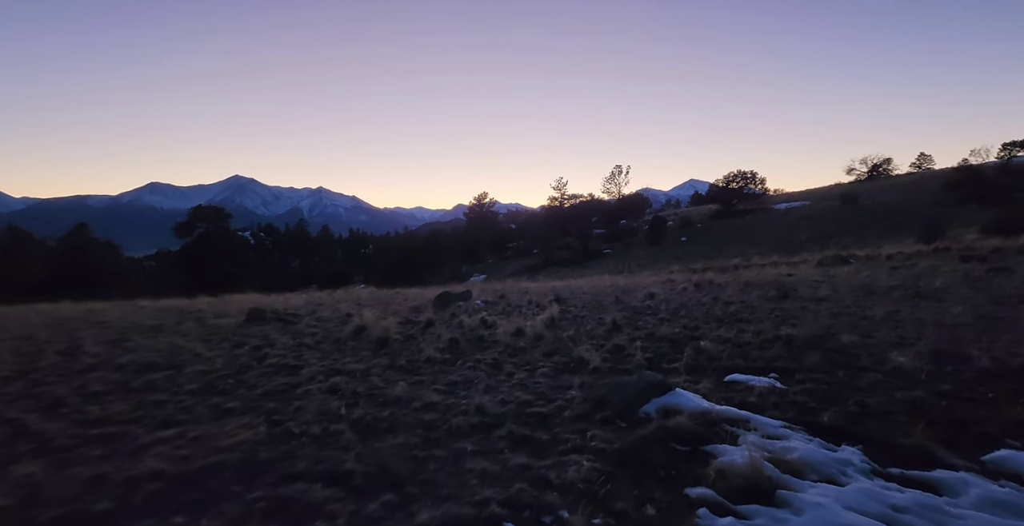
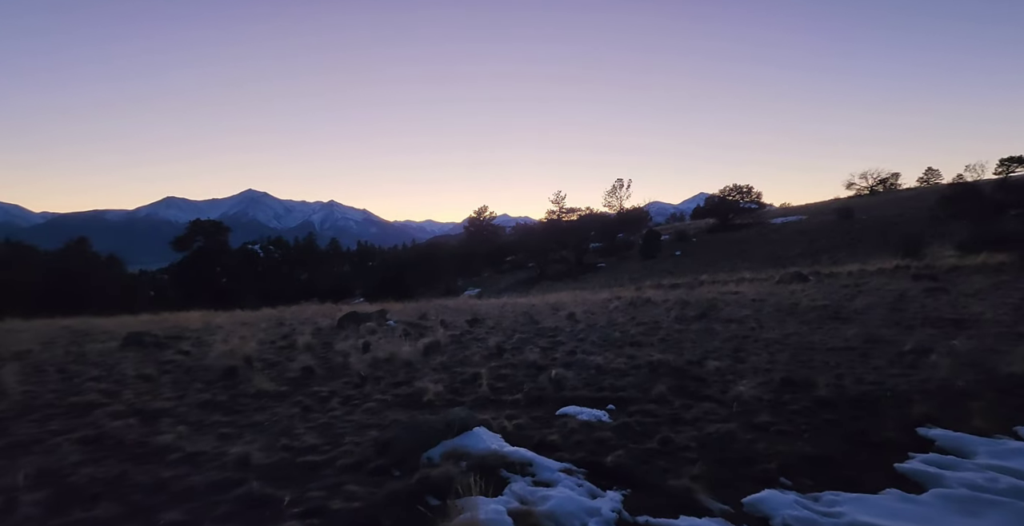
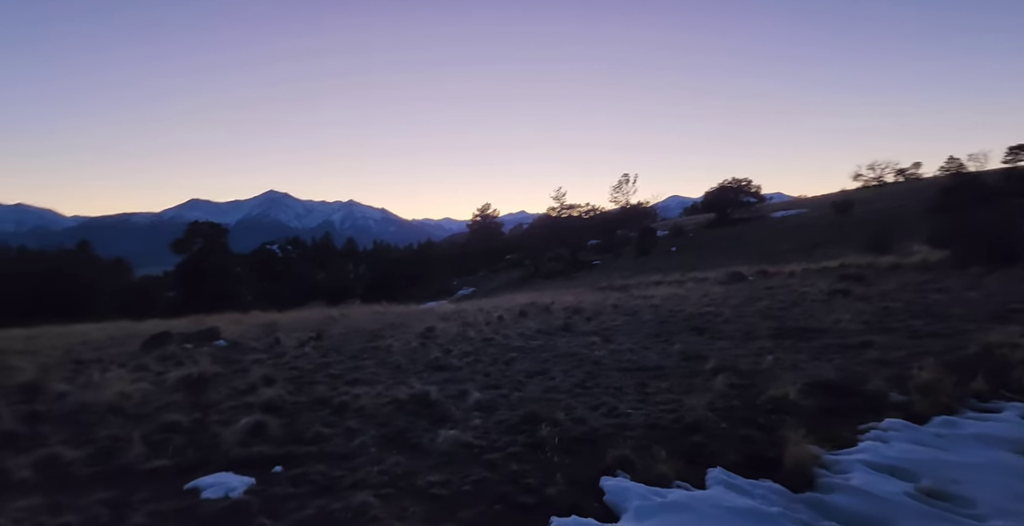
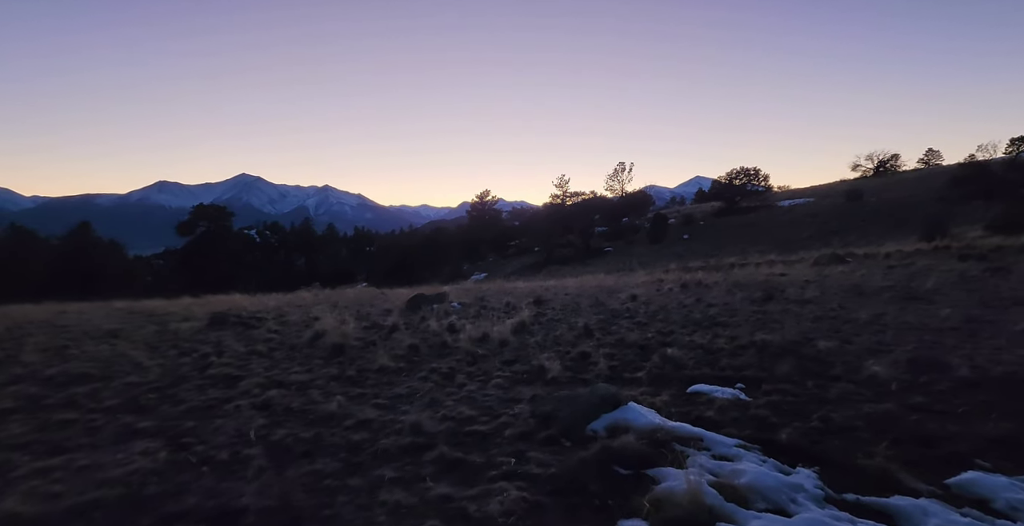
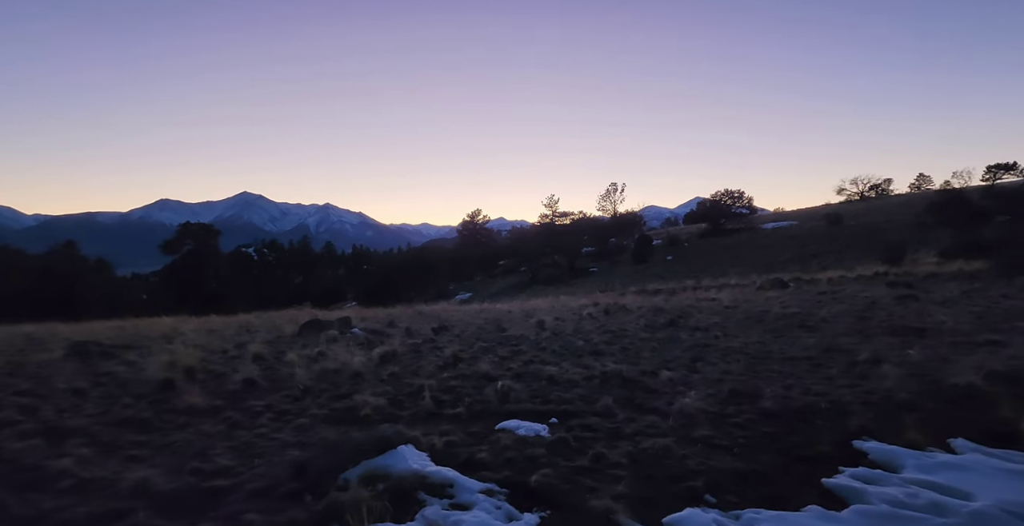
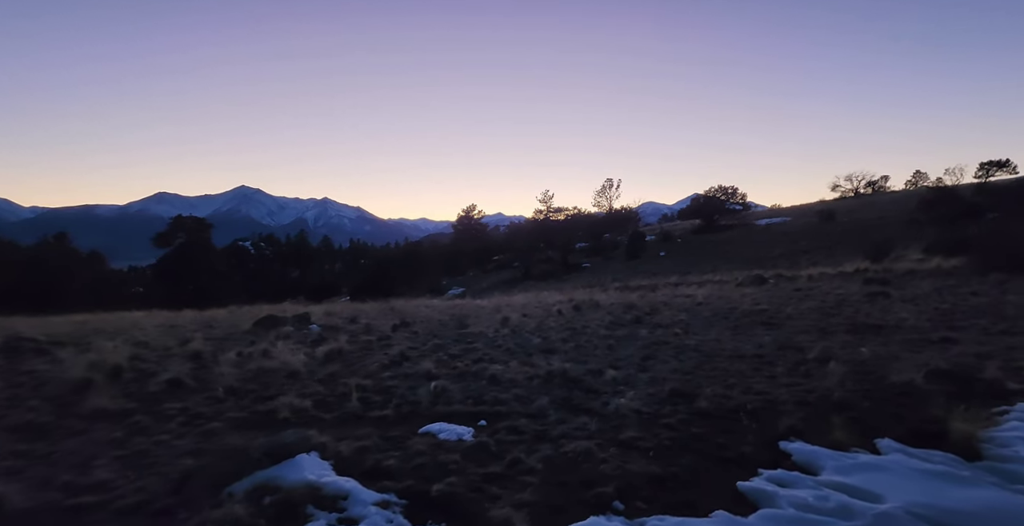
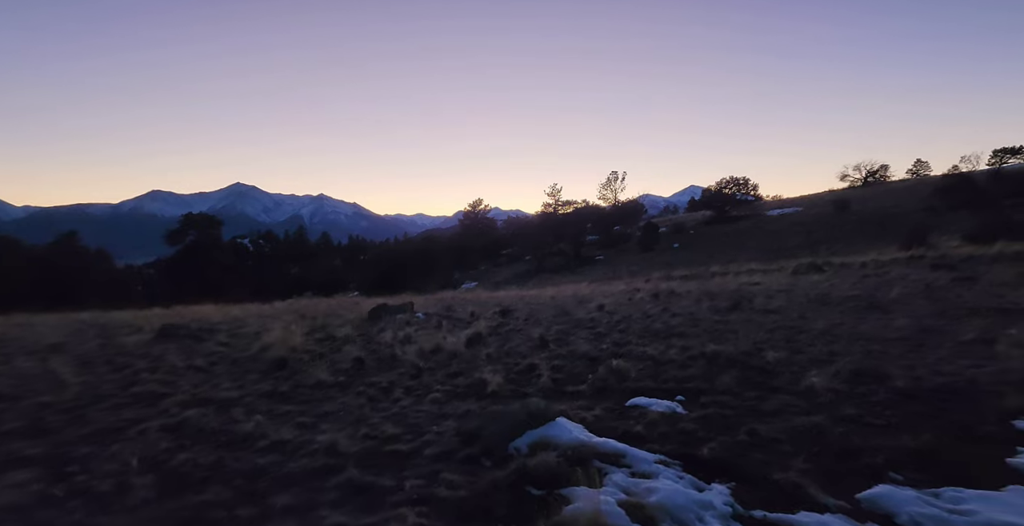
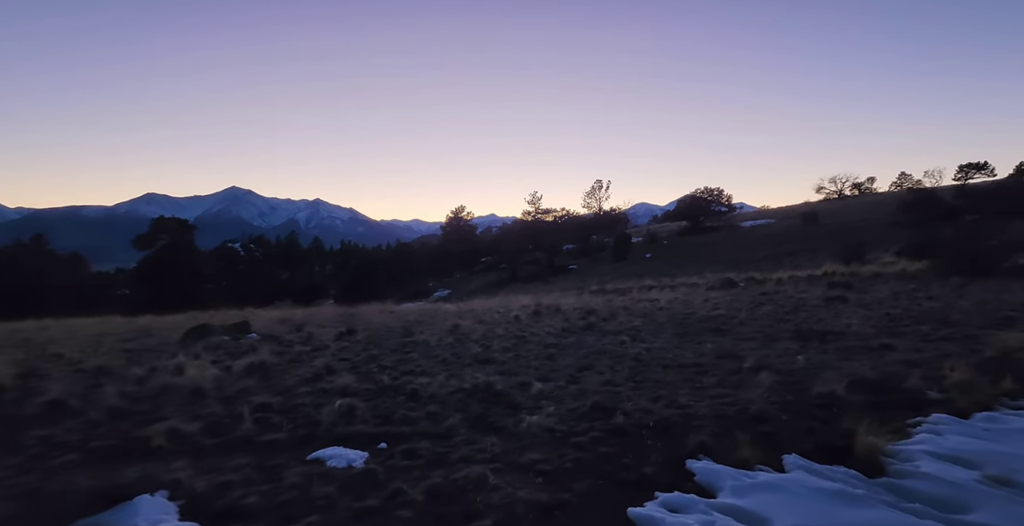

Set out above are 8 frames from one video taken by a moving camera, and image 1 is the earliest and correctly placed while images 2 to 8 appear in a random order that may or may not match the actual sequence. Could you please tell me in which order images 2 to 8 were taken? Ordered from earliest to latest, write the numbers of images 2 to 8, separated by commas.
4, 7, 2, 5, 6, 8, 3
